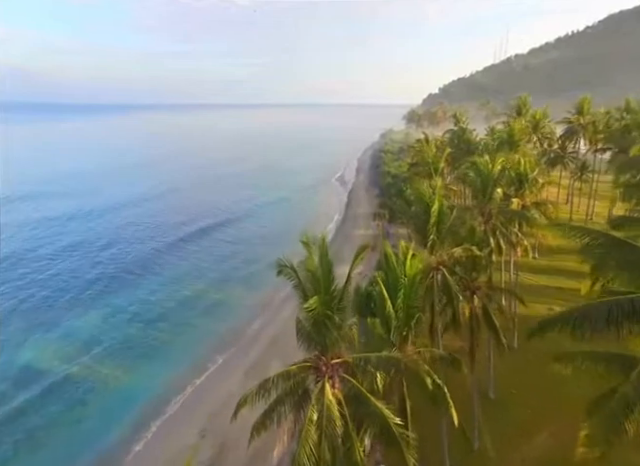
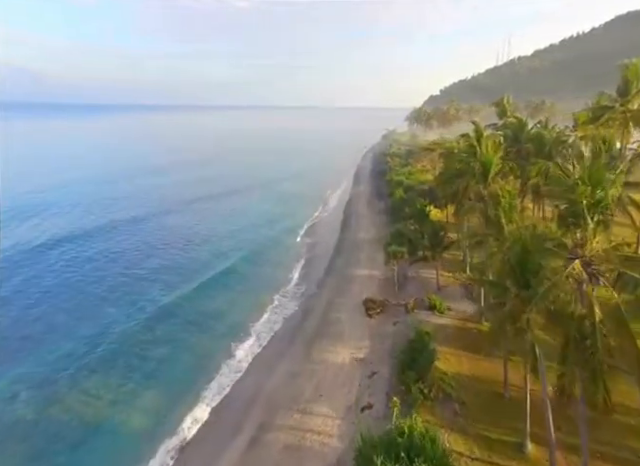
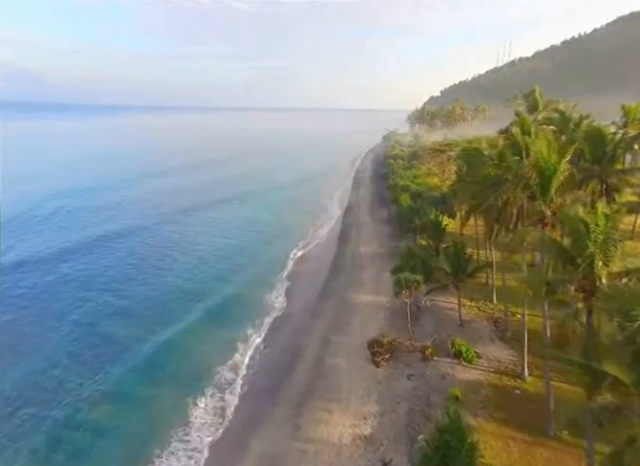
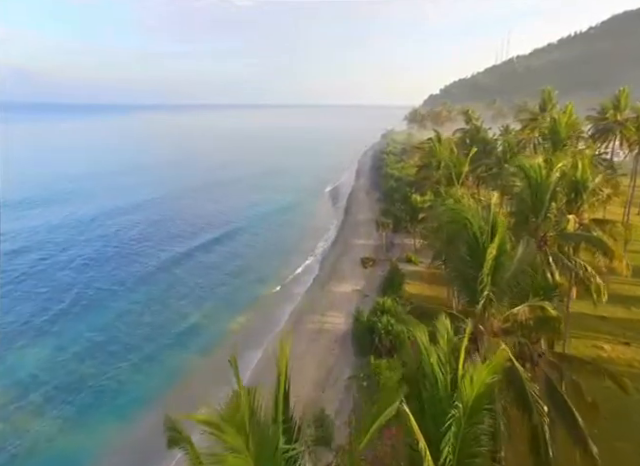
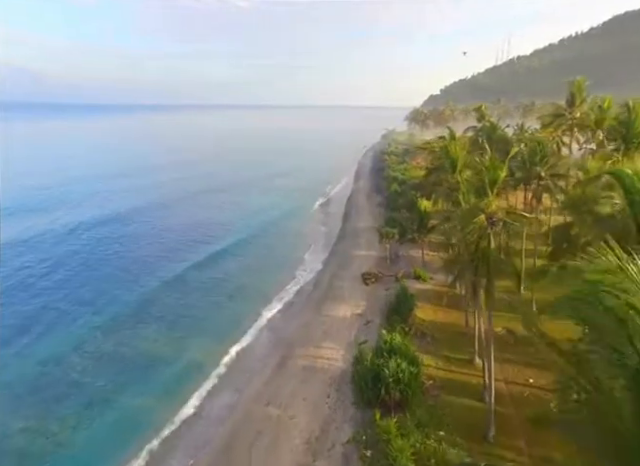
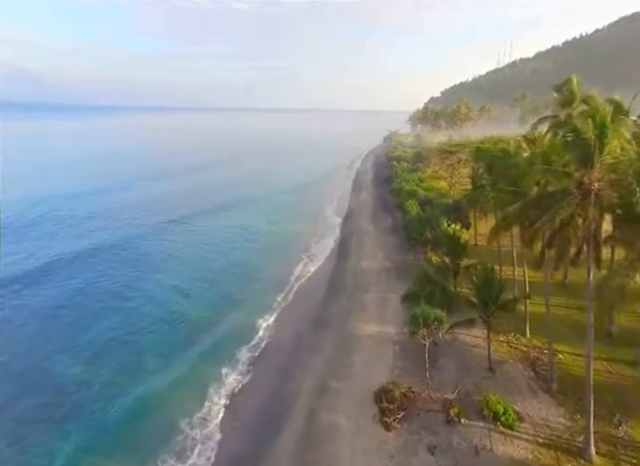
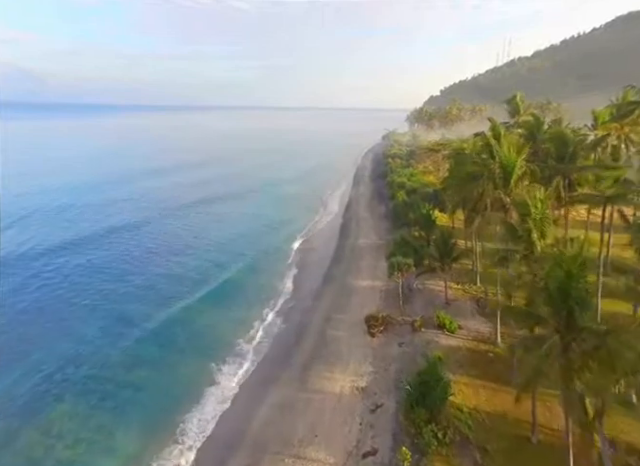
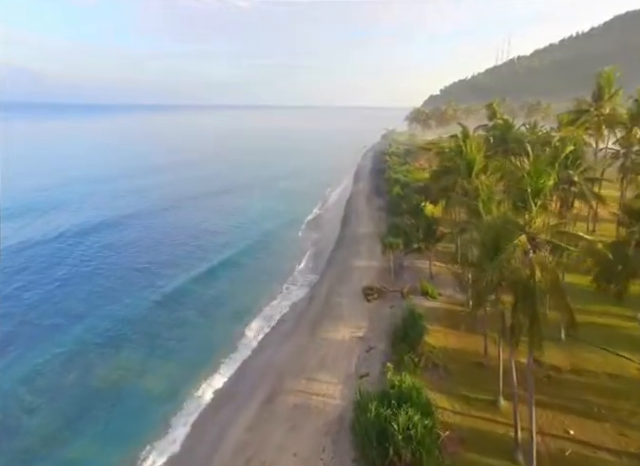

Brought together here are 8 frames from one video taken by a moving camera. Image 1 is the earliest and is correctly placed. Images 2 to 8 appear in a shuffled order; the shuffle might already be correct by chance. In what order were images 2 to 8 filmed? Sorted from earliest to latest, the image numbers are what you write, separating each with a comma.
4, 5, 8, 2, 7, 3, 6
